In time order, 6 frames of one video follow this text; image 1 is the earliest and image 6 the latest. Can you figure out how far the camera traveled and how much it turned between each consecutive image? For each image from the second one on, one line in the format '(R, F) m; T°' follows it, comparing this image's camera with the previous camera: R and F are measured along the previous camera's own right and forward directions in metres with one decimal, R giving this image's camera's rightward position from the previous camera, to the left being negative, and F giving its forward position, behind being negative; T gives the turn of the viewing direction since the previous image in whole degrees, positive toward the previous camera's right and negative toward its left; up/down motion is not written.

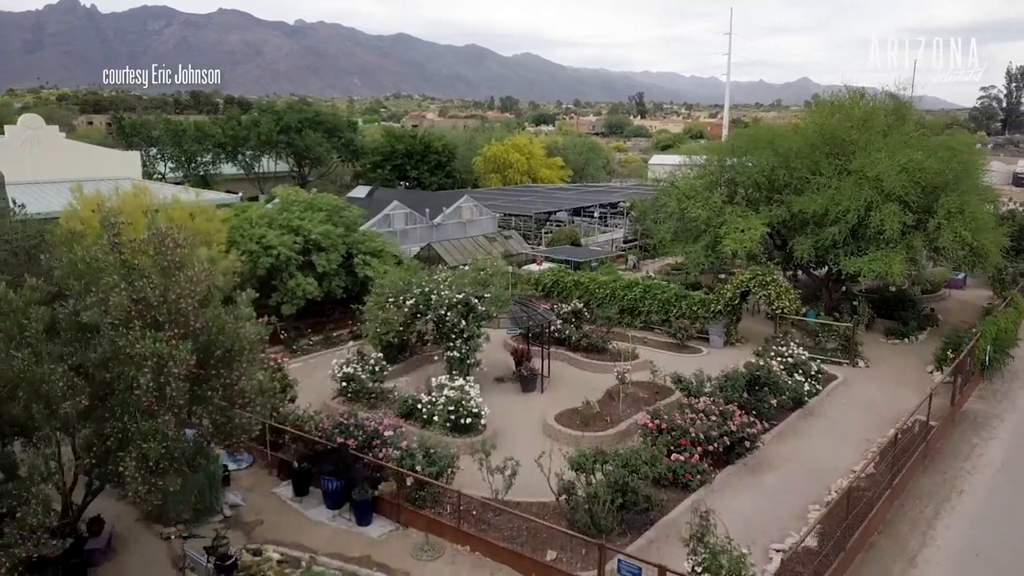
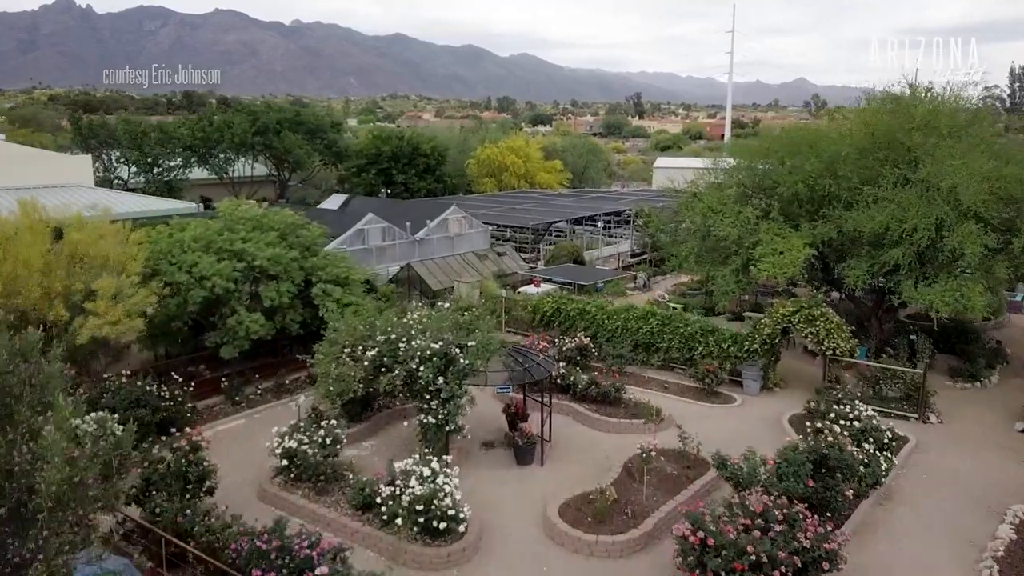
(+0.1, +3.4) m; 0°
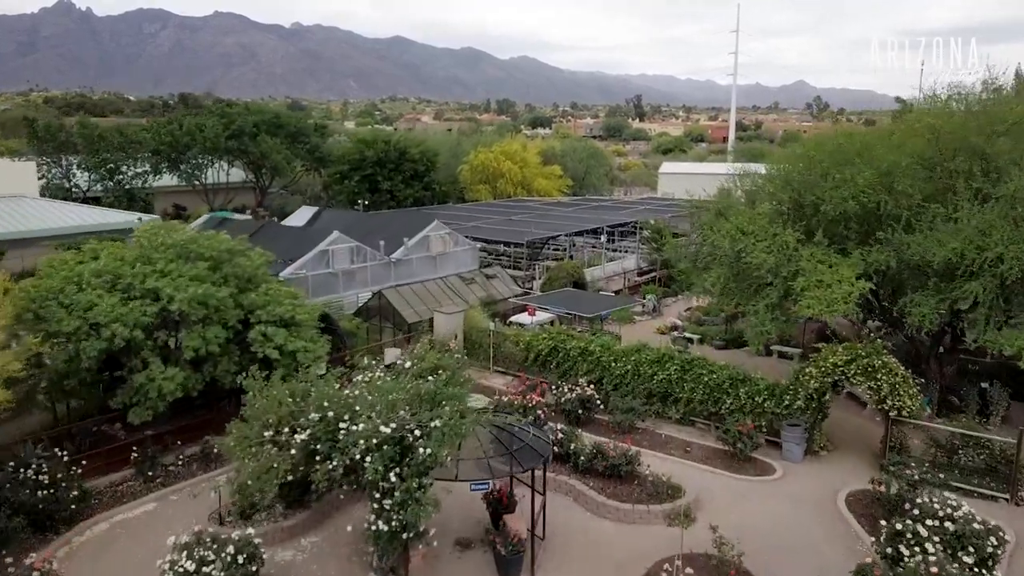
(+0.3, +3.1) m; 0°
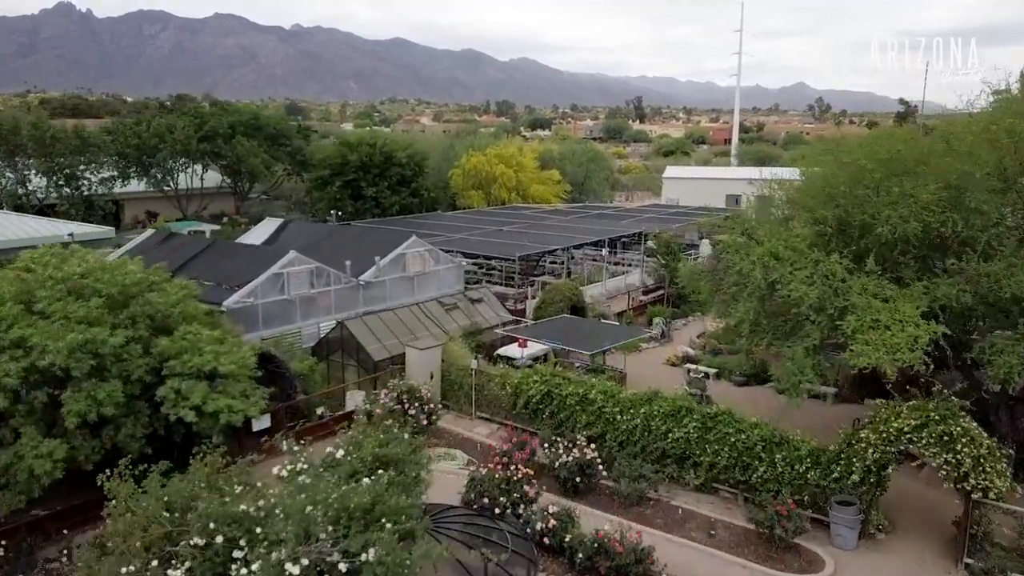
(+0.3, +2.7) m; 0°
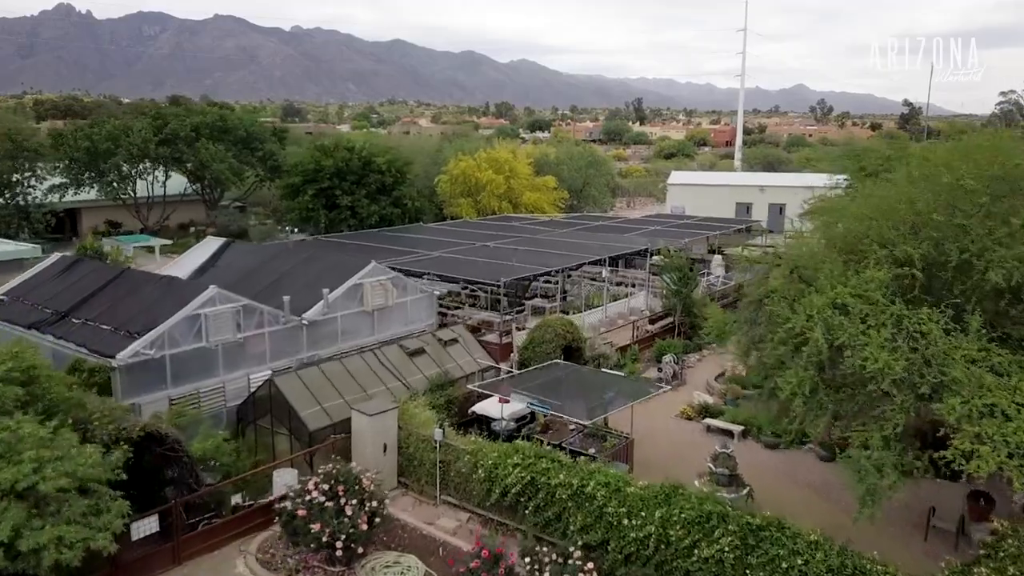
(+0.4, +3.2) m; 0°
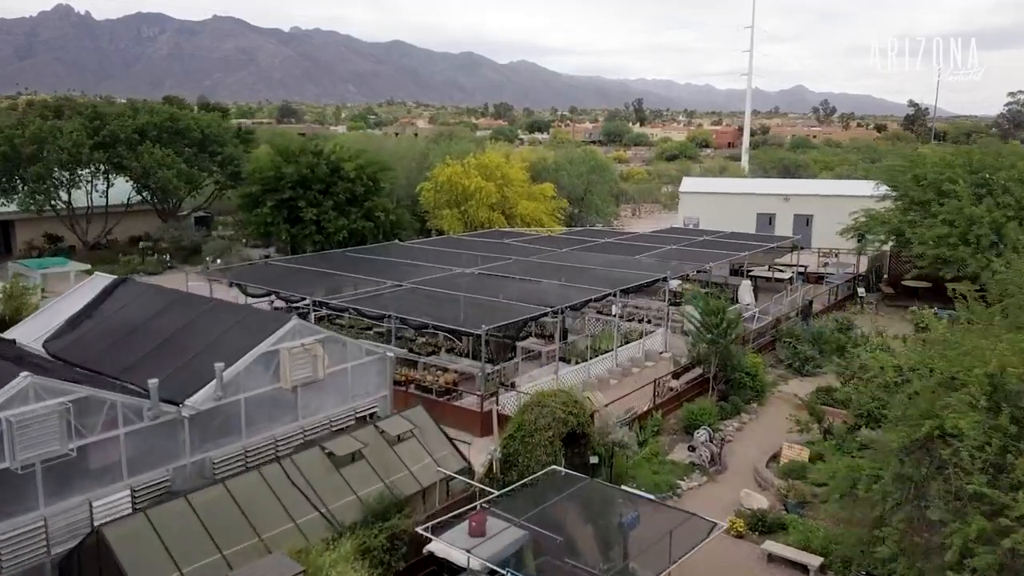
(+0.3, +4.3) m; 0°
